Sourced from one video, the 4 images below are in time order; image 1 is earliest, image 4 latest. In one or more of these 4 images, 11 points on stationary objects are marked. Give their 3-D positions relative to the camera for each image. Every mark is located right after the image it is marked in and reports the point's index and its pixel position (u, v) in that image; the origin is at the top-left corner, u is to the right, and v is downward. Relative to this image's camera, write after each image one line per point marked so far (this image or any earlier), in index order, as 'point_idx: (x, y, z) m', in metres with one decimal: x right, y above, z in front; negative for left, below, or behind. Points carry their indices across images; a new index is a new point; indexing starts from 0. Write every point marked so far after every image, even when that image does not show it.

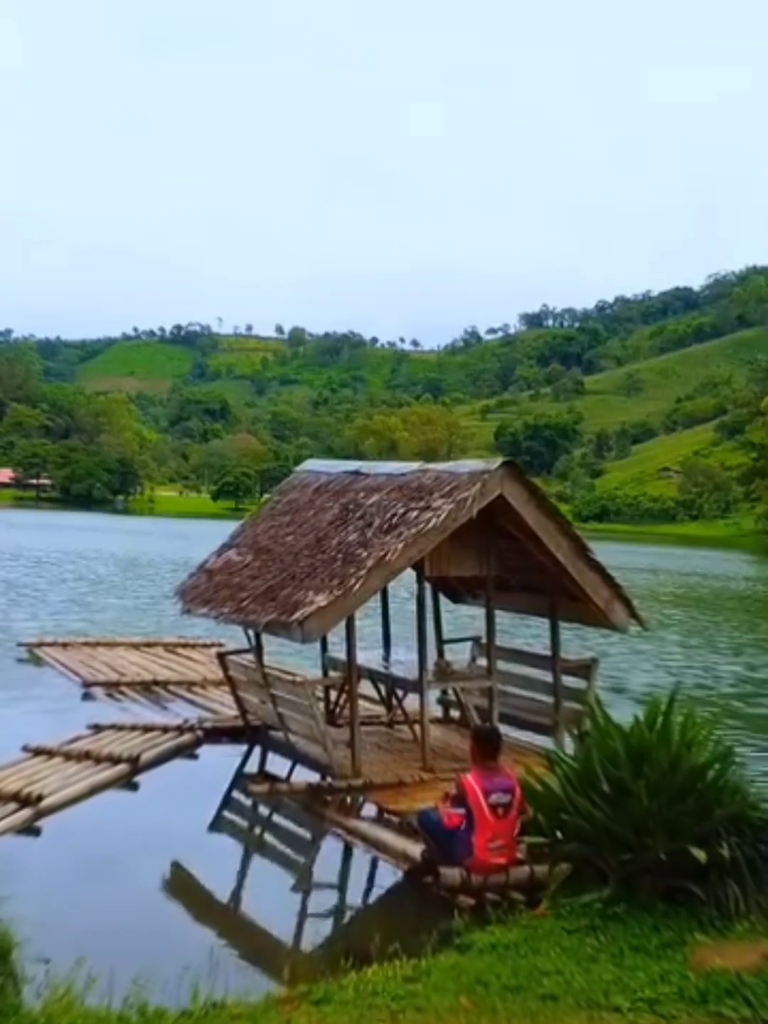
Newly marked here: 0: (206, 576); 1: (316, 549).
0: (-1.7, -0.6, +14.6) m
1: (-0.6, -0.3, +13.3) m
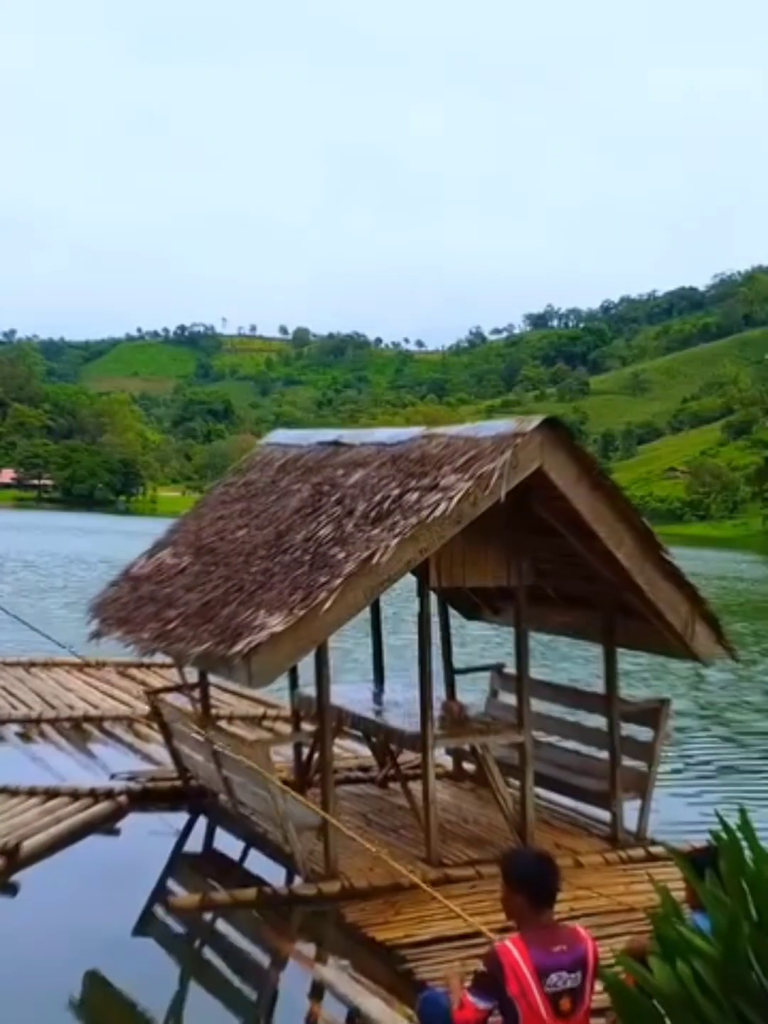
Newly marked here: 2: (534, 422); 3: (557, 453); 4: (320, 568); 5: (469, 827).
0: (-1.7, -0.5, +10.7) m
1: (-0.7, -0.2, +9.3) m
2: (+0.9, +0.5, +8.8) m
3: (+1.0, +0.3, +8.8) m
4: (-0.4, -0.3, +8.6) m
5: (+0.6, -2.1, +10.4) m
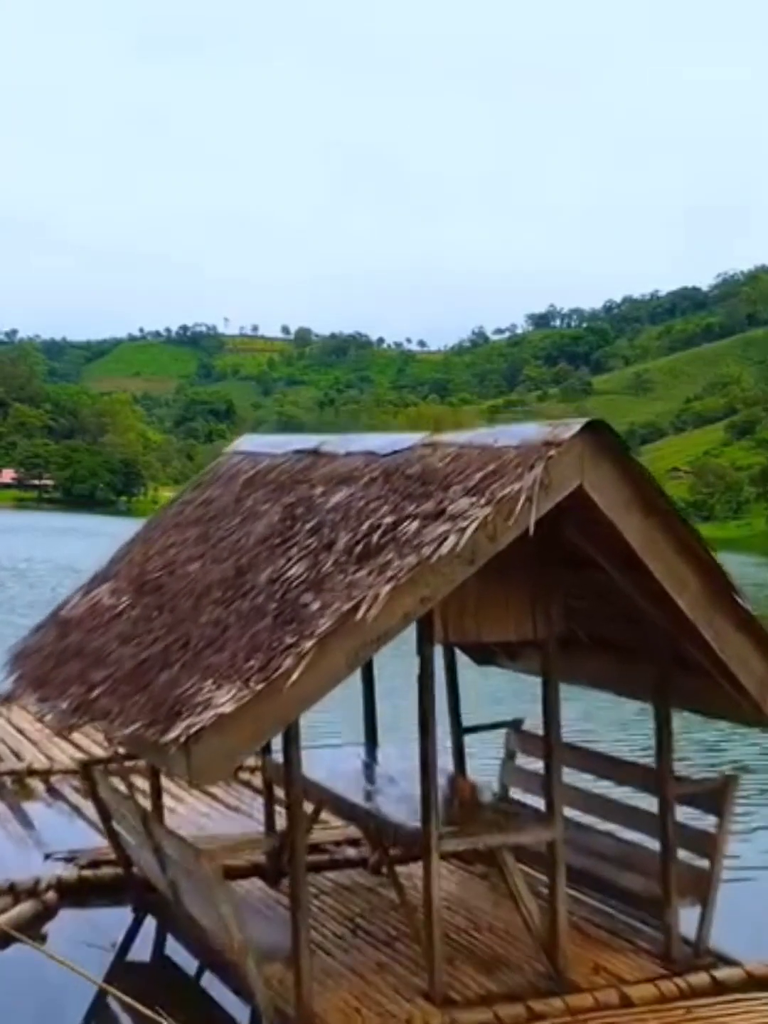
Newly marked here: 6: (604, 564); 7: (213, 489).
0: (-1.8, -0.7, +8.5) m
1: (-0.7, -0.4, +7.2) m
2: (+0.8, +0.3, +6.6) m
3: (+0.9, +0.2, +6.6) m
4: (-0.4, -0.5, +6.4) m
5: (+0.5, -2.2, +8.2) m
6: (+1.0, -0.2, +7.3) m
7: (-1.0, +0.1, +9.2) m
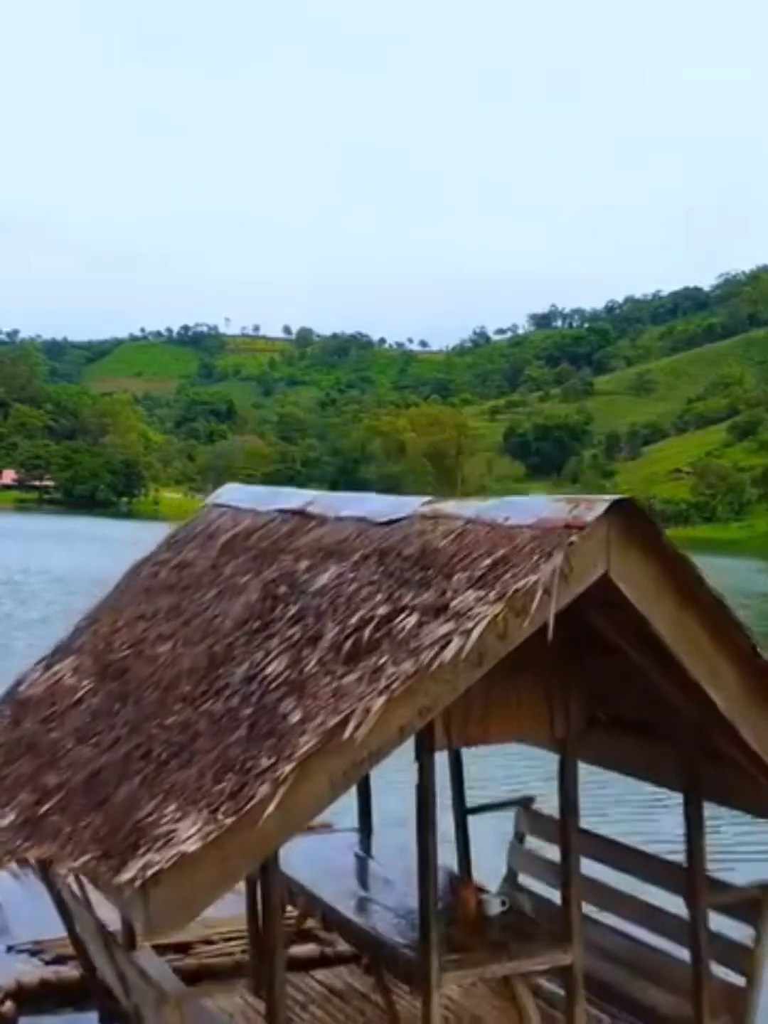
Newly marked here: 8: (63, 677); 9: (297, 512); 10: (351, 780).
0: (-1.8, -1.0, +7.6) m
1: (-0.7, -0.7, +6.3) m
2: (+0.8, 0.0, +5.7) m
3: (+0.9, -0.1, +5.7) m
4: (-0.4, -0.8, +5.5) m
5: (+0.5, -2.6, +7.3) m
6: (+1.0, -0.6, +6.4) m
7: (-1.0, -0.2, +8.3) m
8: (-1.6, -0.8, +7.7) m
9: (-0.4, 0.0, +7.6) m
10: (-0.1, -0.9, +5.4) m
